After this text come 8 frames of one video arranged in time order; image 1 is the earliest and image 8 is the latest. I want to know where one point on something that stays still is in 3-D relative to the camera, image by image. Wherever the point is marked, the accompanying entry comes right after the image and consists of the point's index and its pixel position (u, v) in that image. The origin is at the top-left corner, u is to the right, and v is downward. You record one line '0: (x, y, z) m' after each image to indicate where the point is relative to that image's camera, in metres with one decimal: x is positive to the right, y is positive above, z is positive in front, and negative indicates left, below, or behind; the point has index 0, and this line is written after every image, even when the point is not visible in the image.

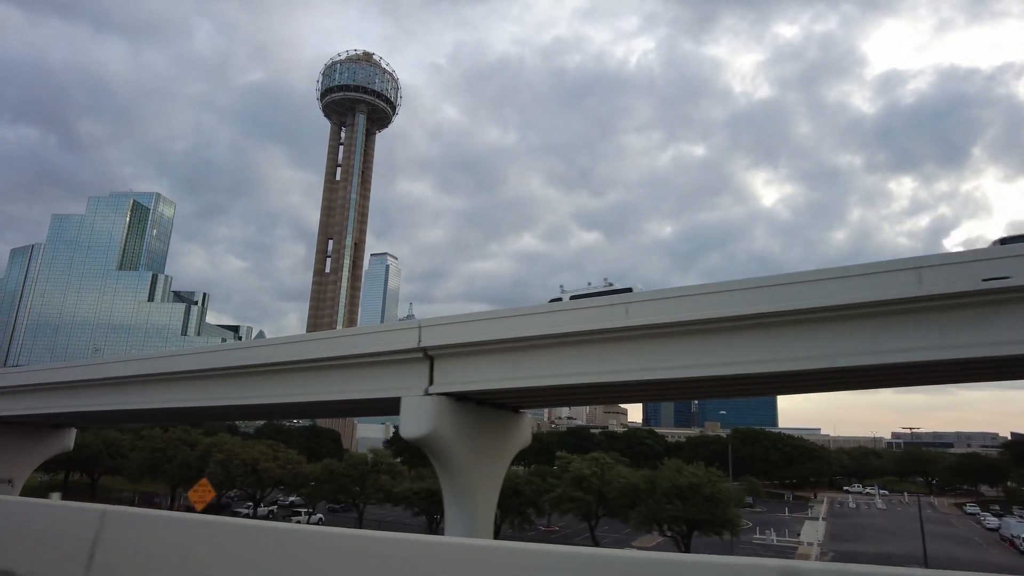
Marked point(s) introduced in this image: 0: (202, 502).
0: (-8.3, -5.7, +17.1) m
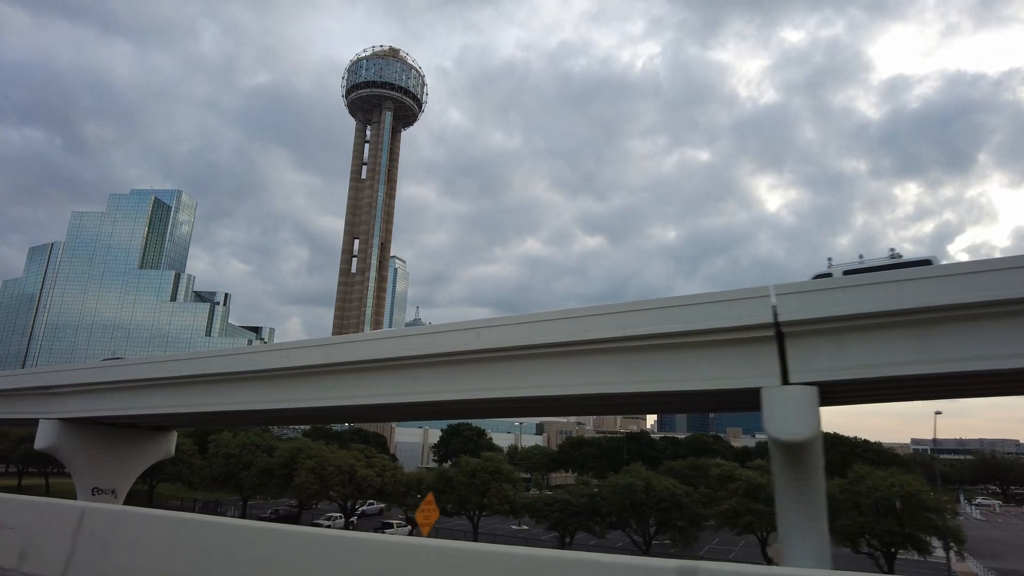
0: (-1.9, -5.0, +13.6) m
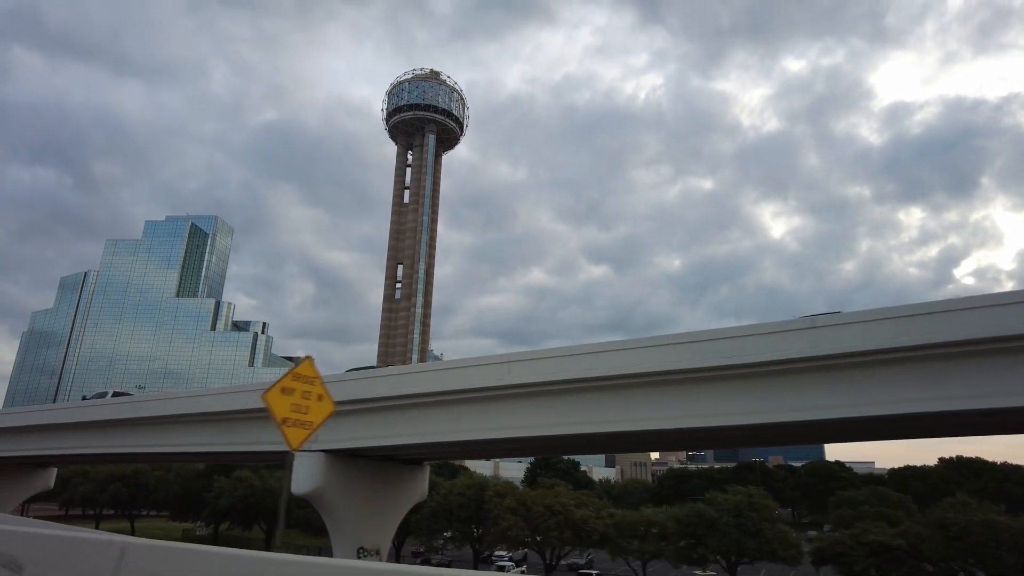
0: (+8.5, -3.9, +7.8) m
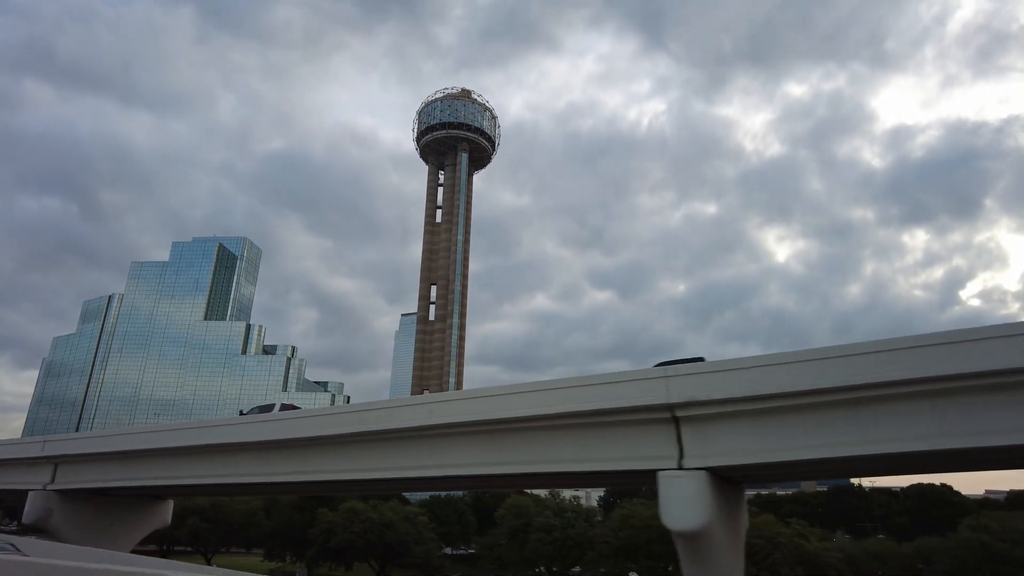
0: (+16.1, -2.7, +3.3) m
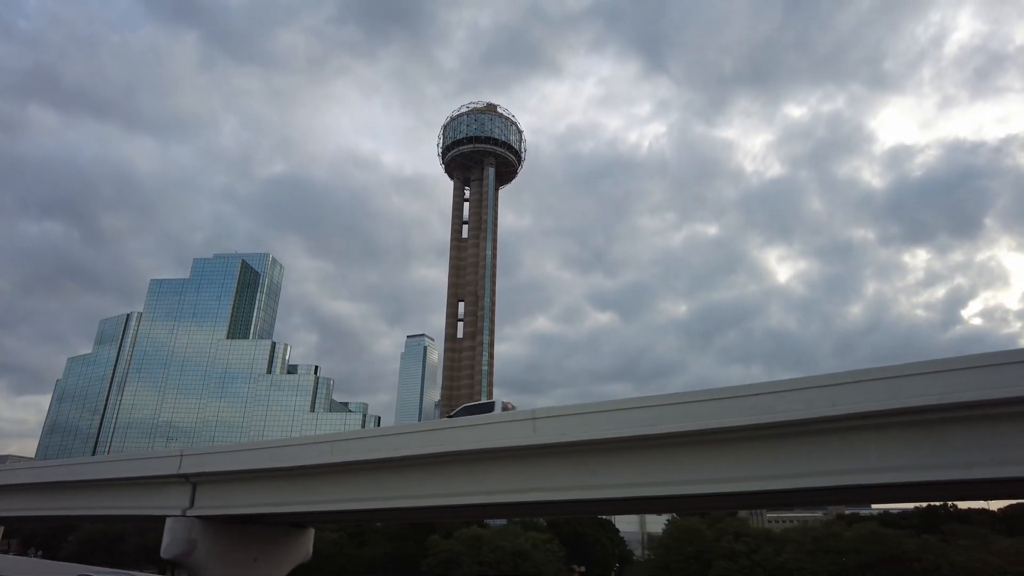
0: (+22.5, -1.3, -0.4) m
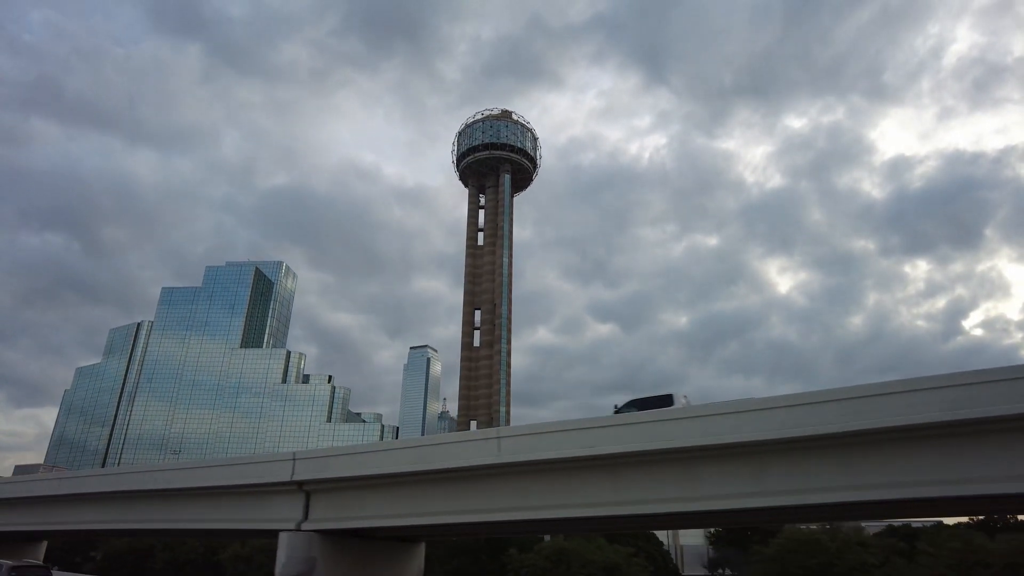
0: (+26.2, -0.4, -2.5) m
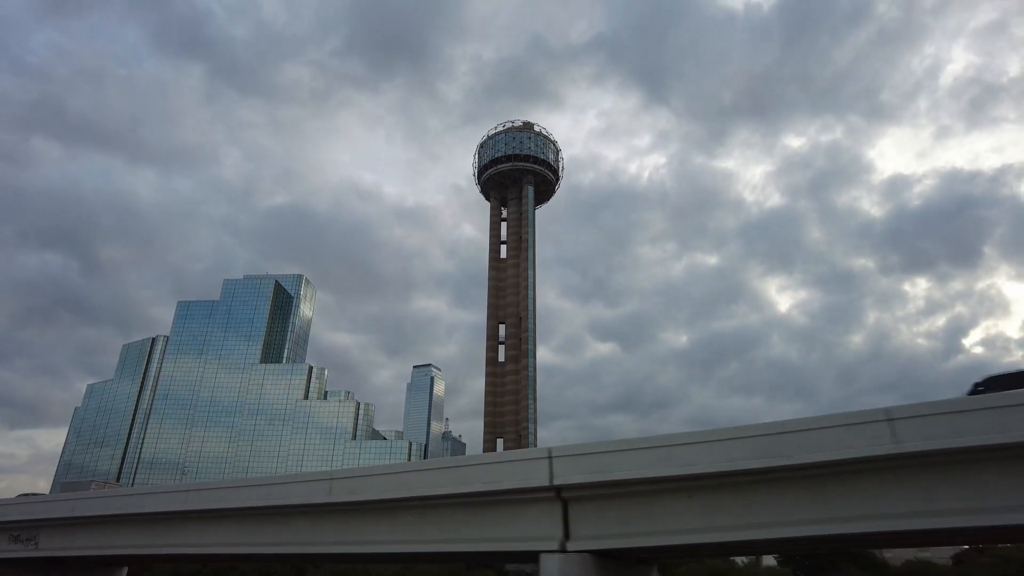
0: (+31.8, +1.0, -5.5) m
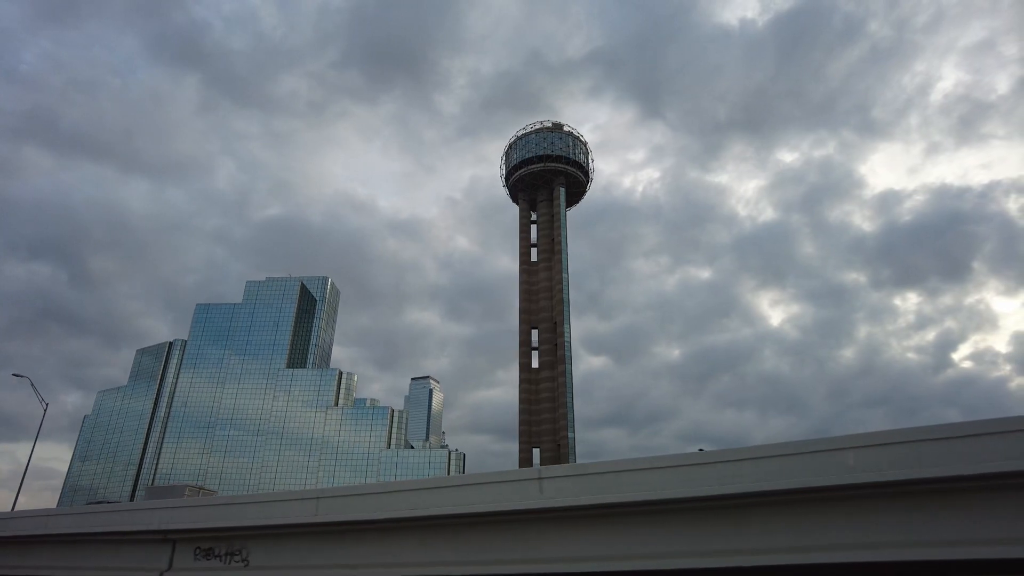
0: (+40.4, +3.0, -9.5) m
